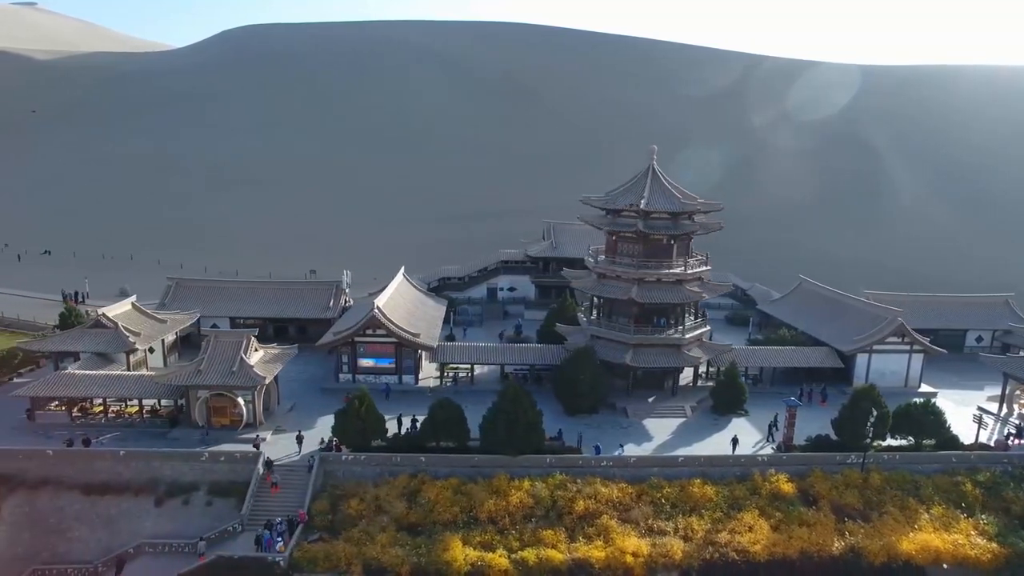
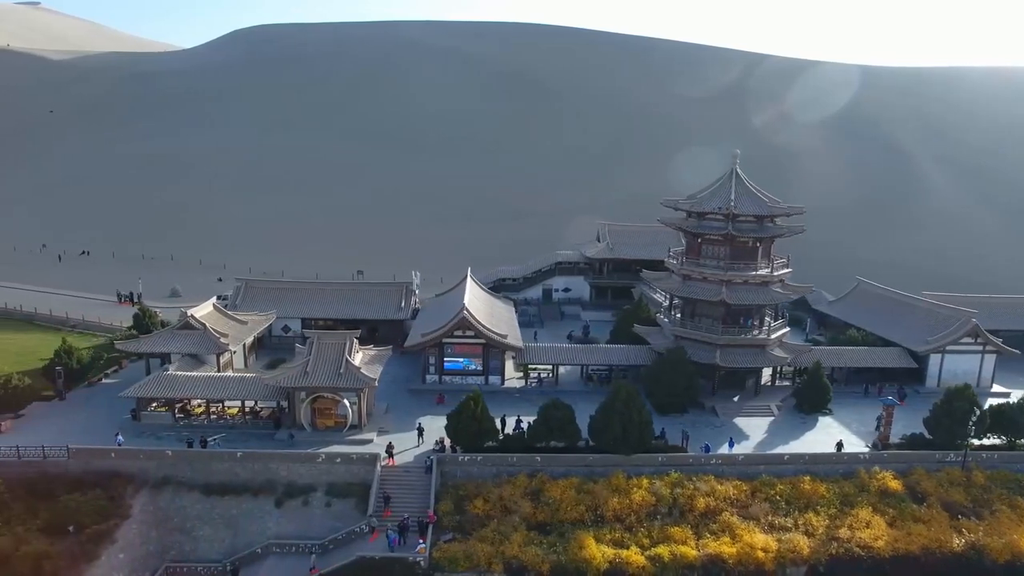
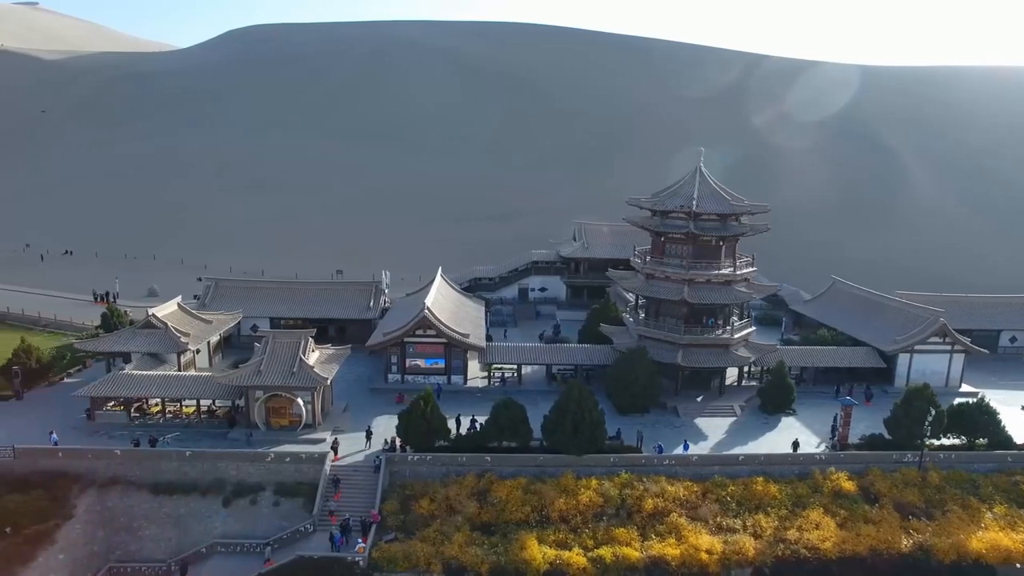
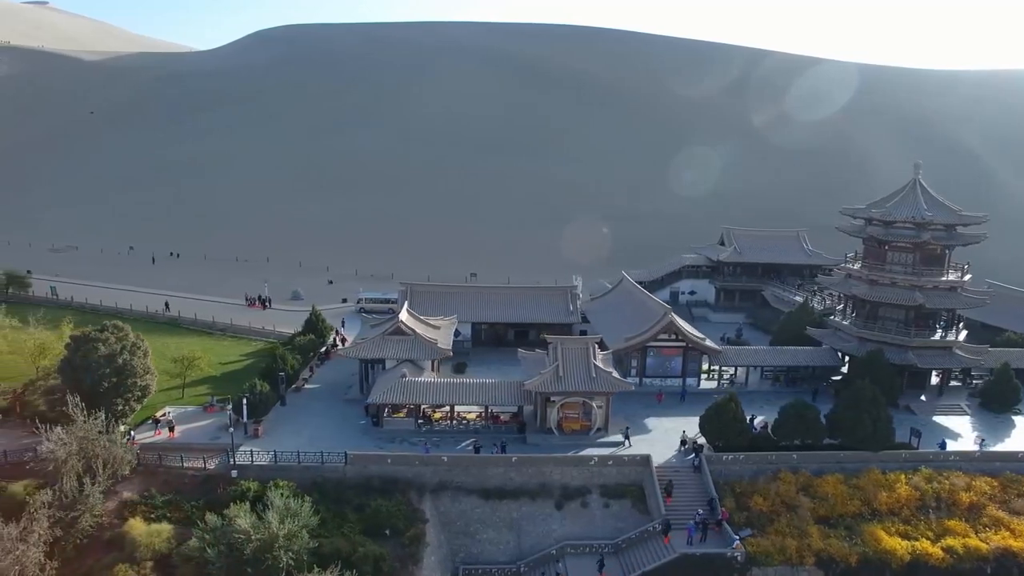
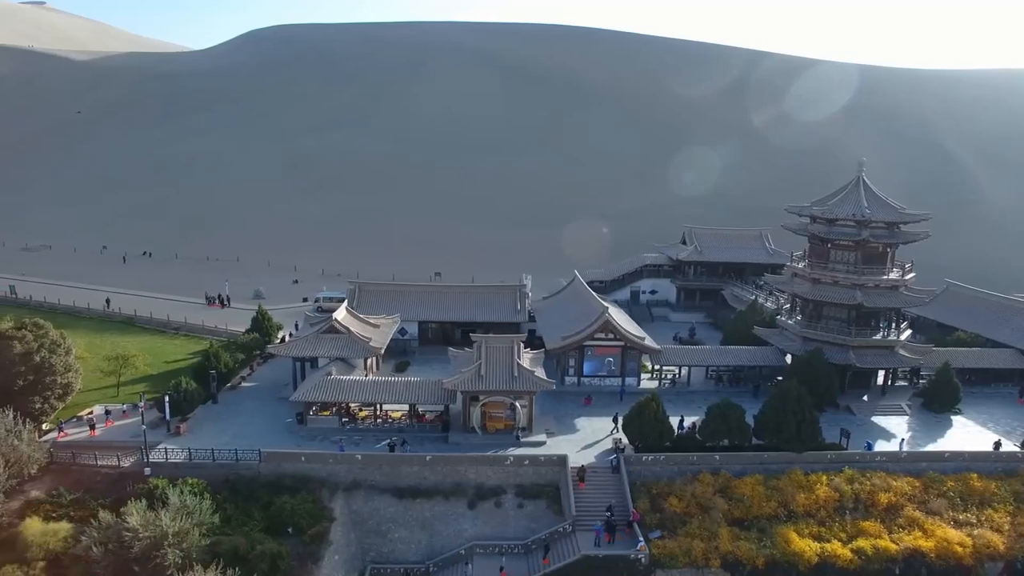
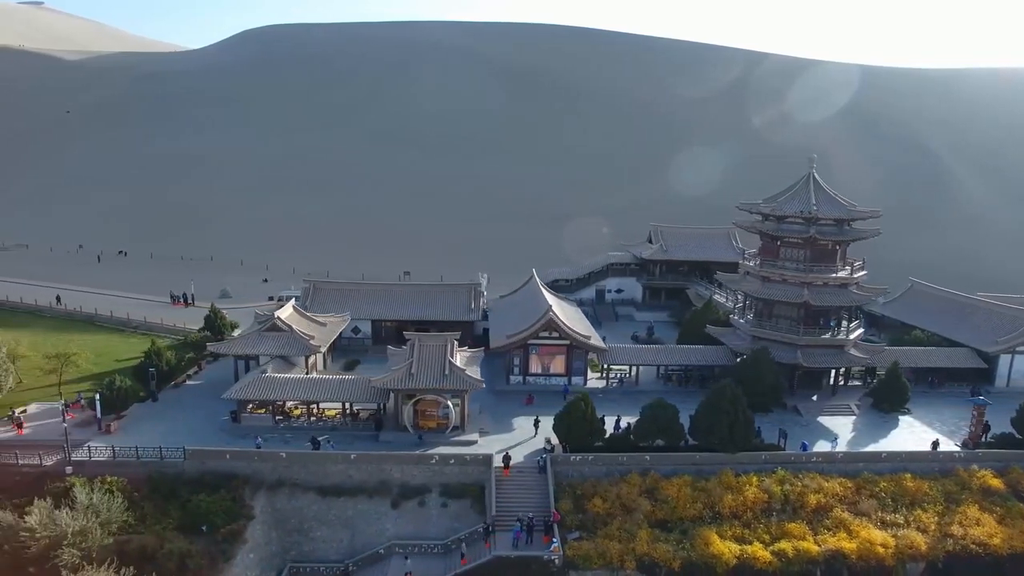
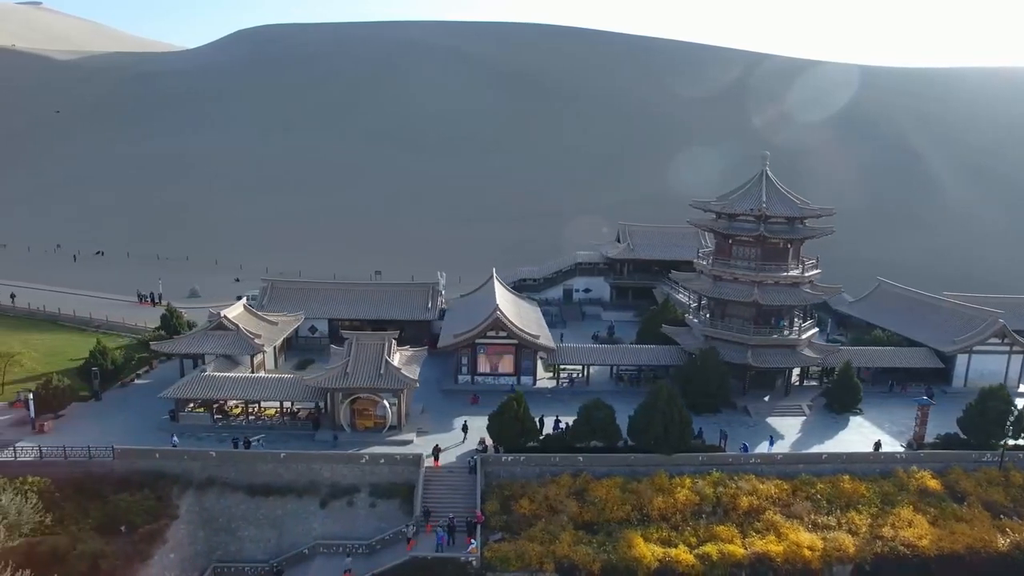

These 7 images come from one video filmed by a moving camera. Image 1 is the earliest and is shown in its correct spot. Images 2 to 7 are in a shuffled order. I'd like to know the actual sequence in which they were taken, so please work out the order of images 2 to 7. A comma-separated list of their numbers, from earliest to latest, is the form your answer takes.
3, 2, 7, 6, 5, 4
